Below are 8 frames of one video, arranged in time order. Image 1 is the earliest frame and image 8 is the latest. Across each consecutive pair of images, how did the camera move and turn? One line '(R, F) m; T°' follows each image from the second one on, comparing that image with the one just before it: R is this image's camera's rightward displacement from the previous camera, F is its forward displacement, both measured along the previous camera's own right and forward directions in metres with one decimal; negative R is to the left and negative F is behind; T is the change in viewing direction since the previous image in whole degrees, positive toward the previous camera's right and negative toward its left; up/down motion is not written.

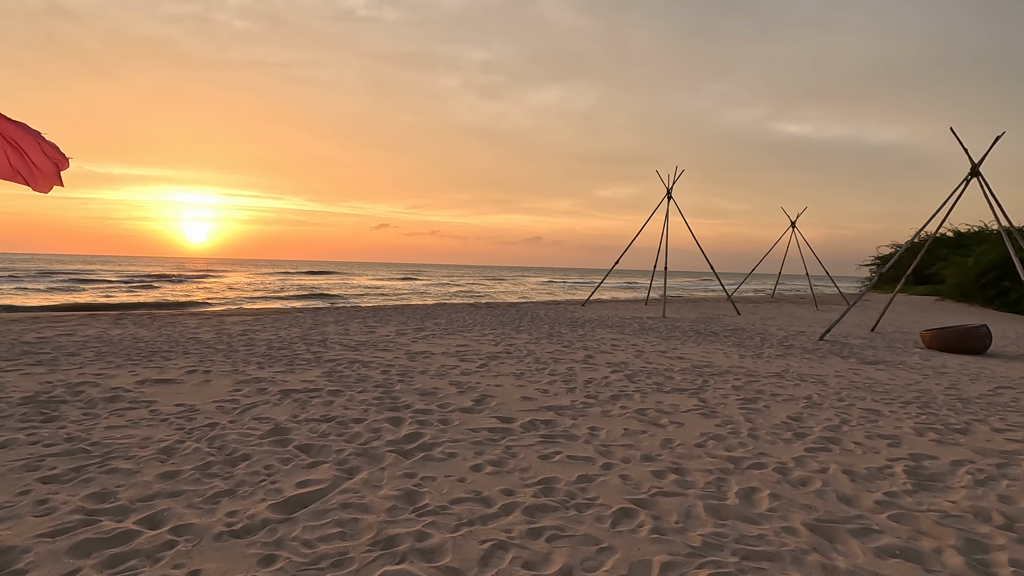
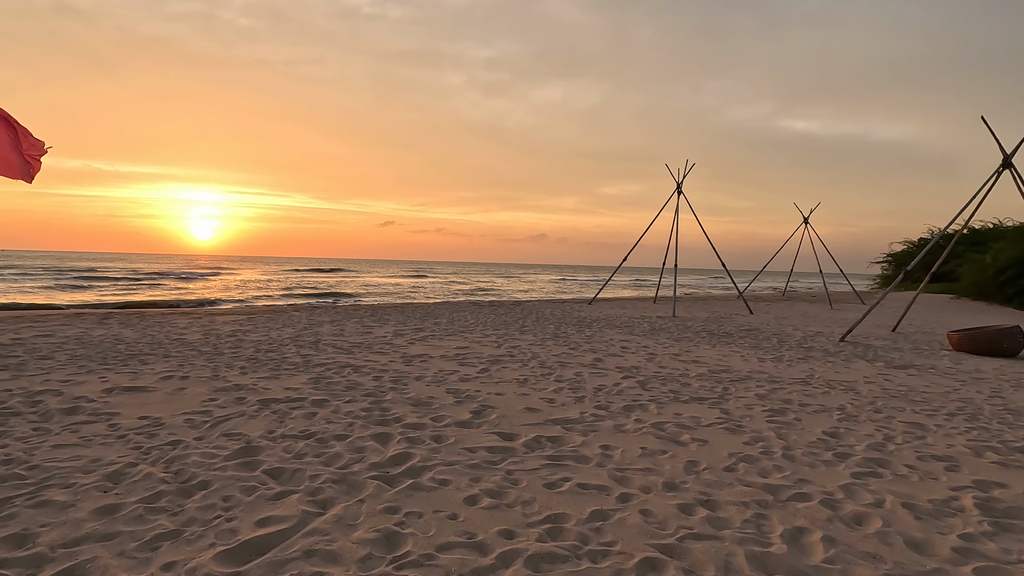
(0.0, +0.5) m; -1°
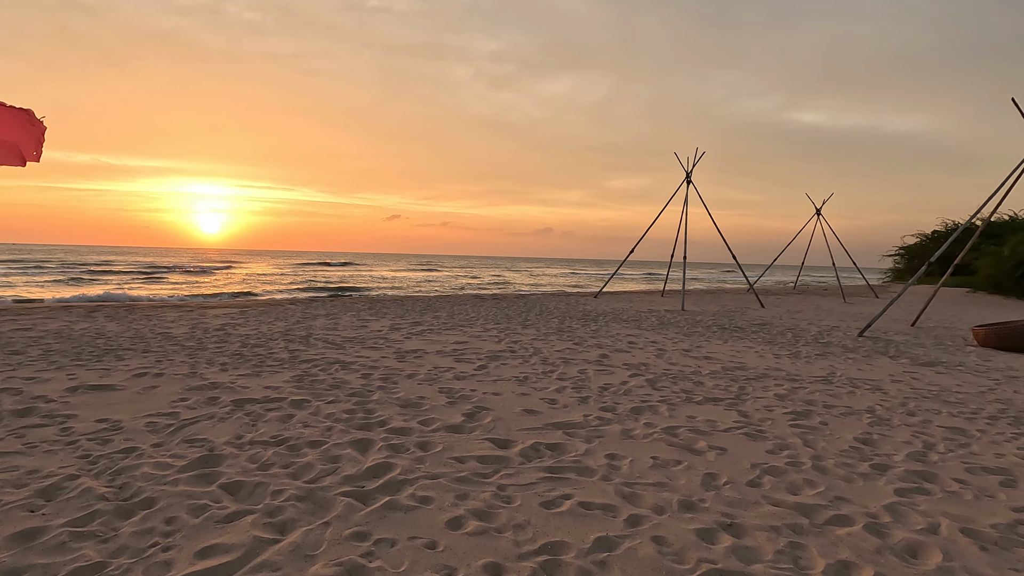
(+0.1, +0.4) m; -1°
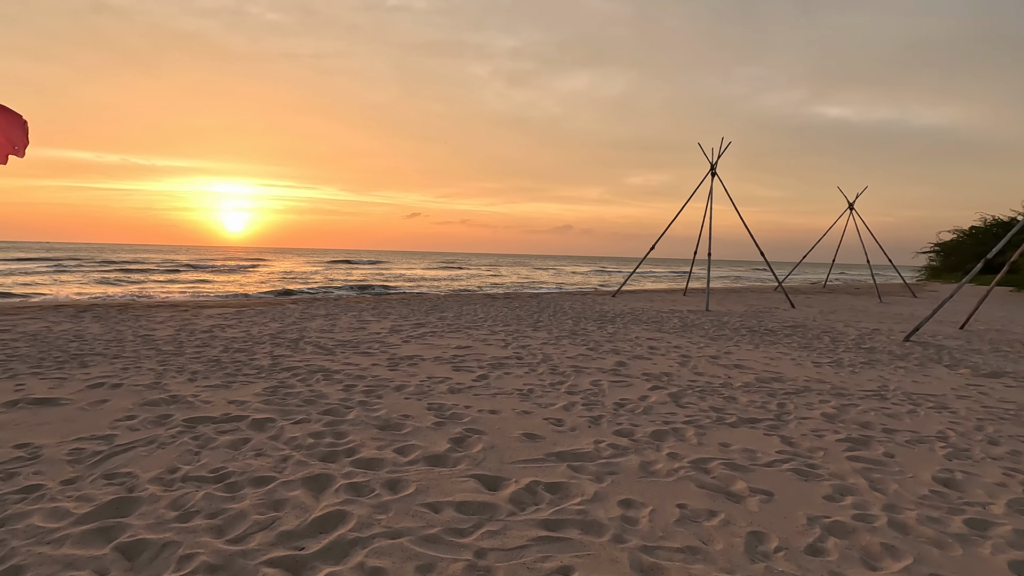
(+0.1, +0.6) m; -2°
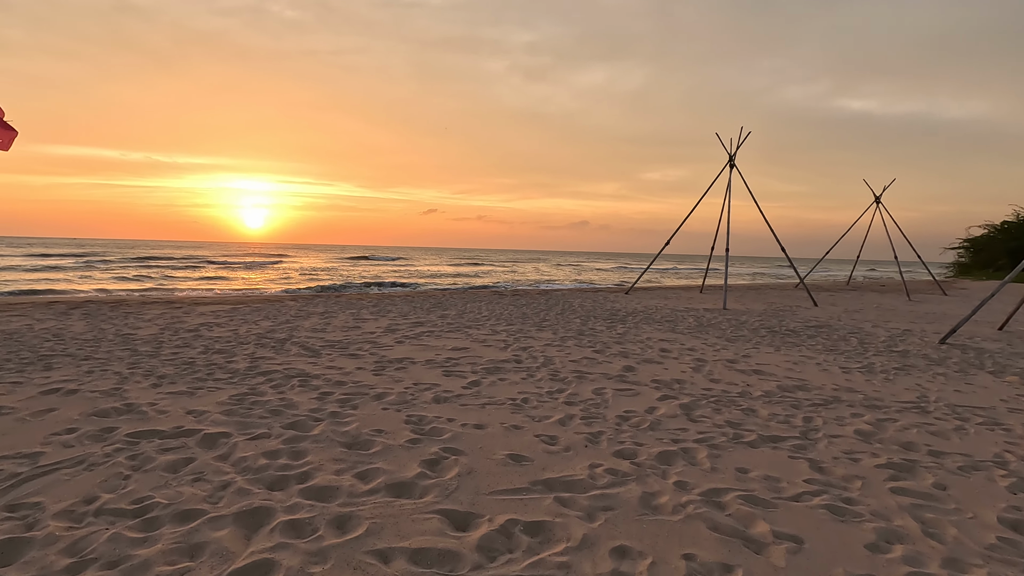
(+0.2, +0.4) m; -2°
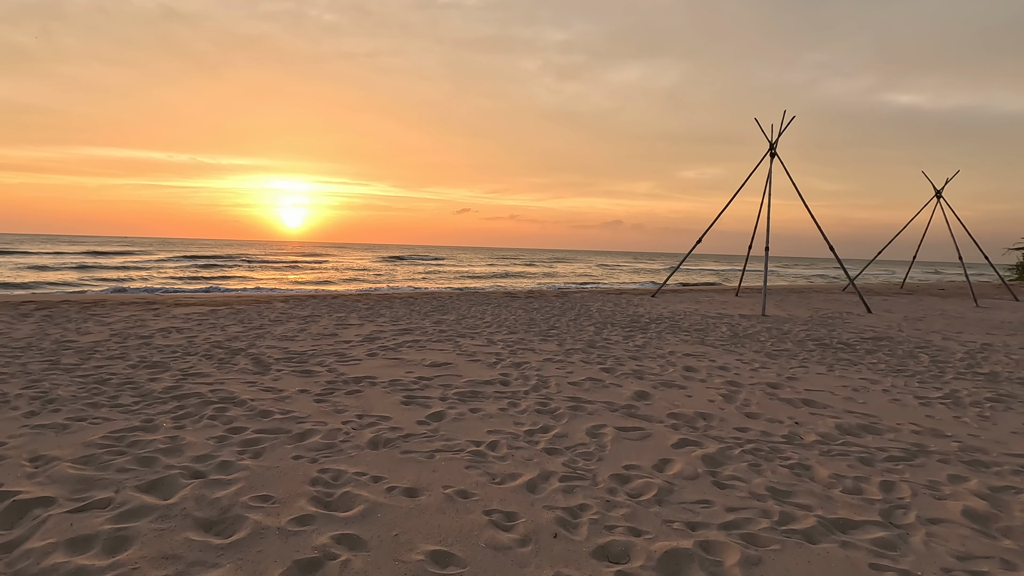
(+0.4, +1.0) m; -4°
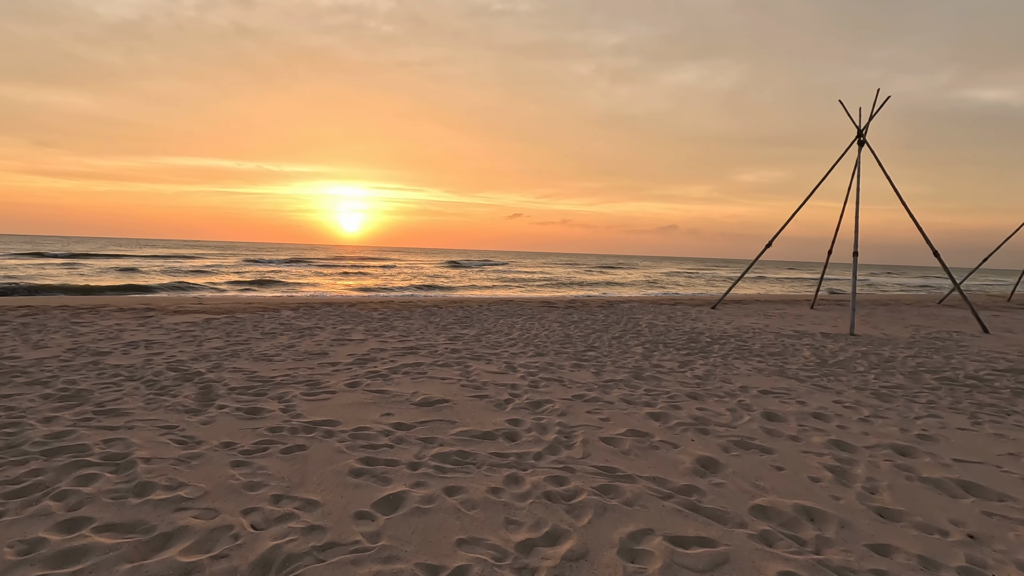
(+0.3, +1.3) m; -6°
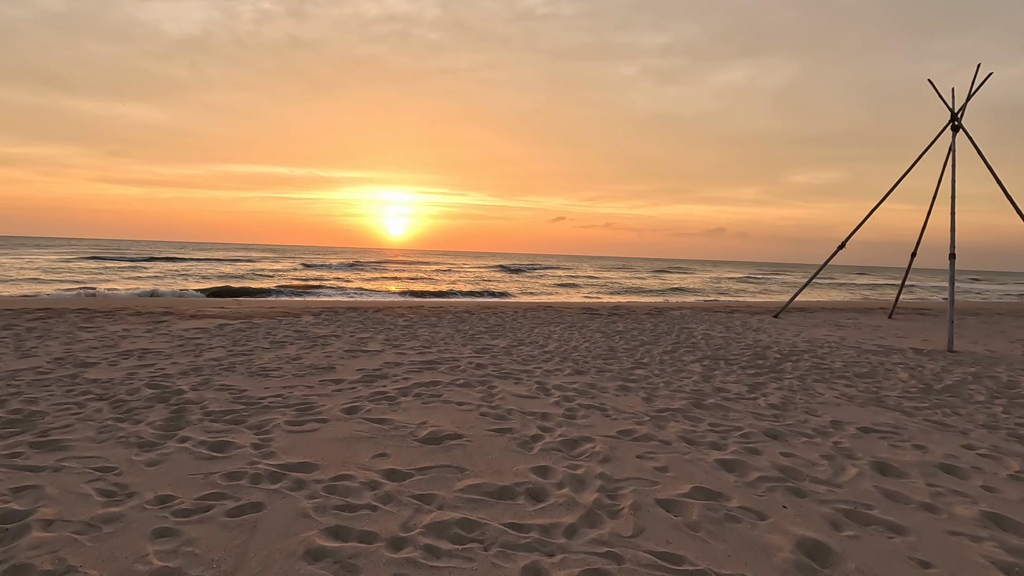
(+0.1, +0.8) m; -5°
